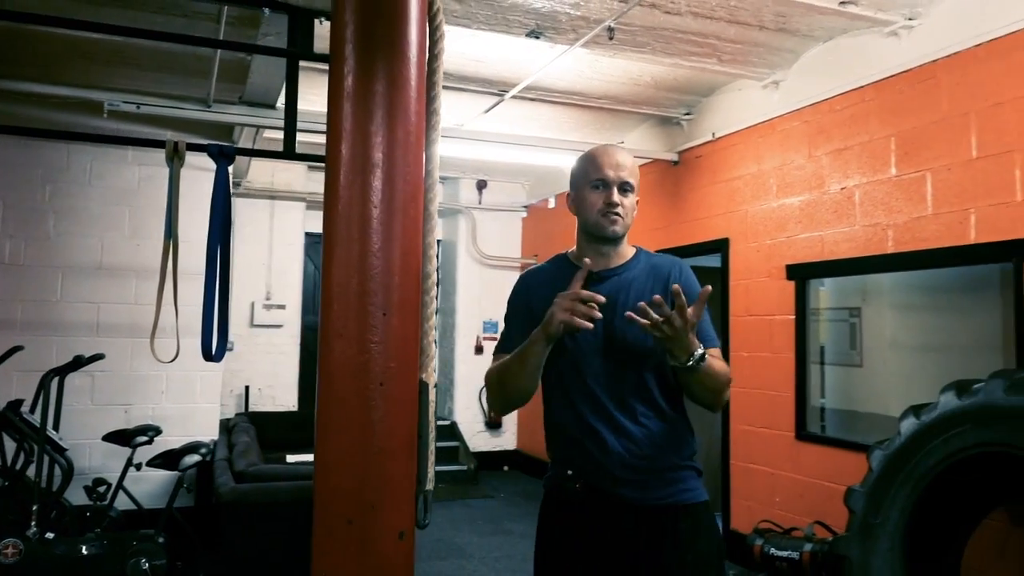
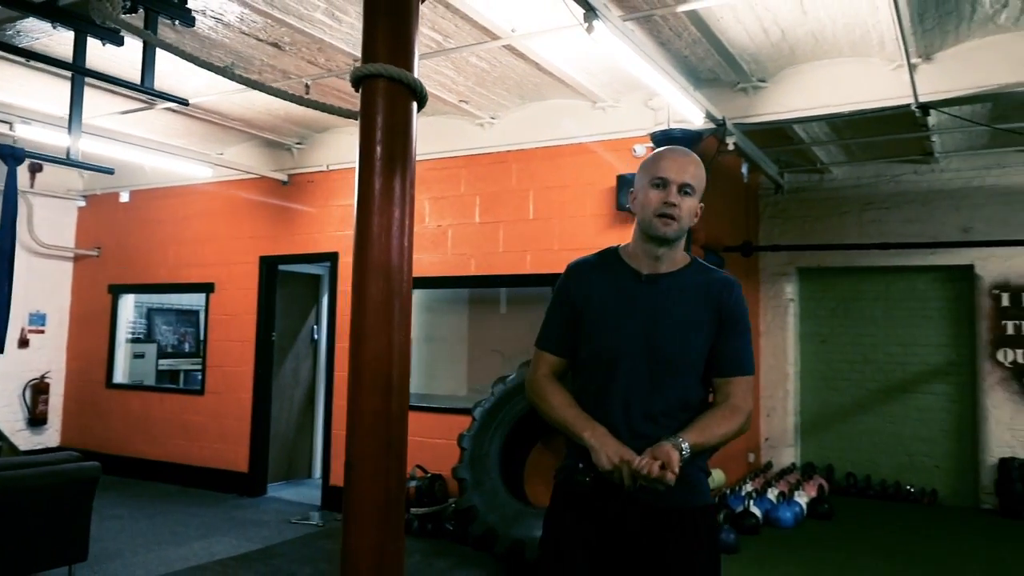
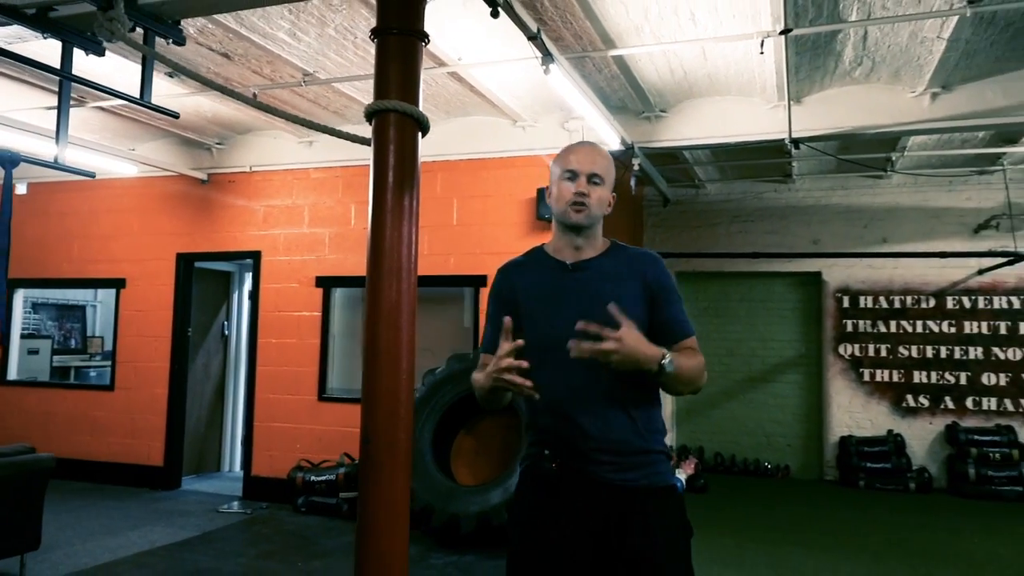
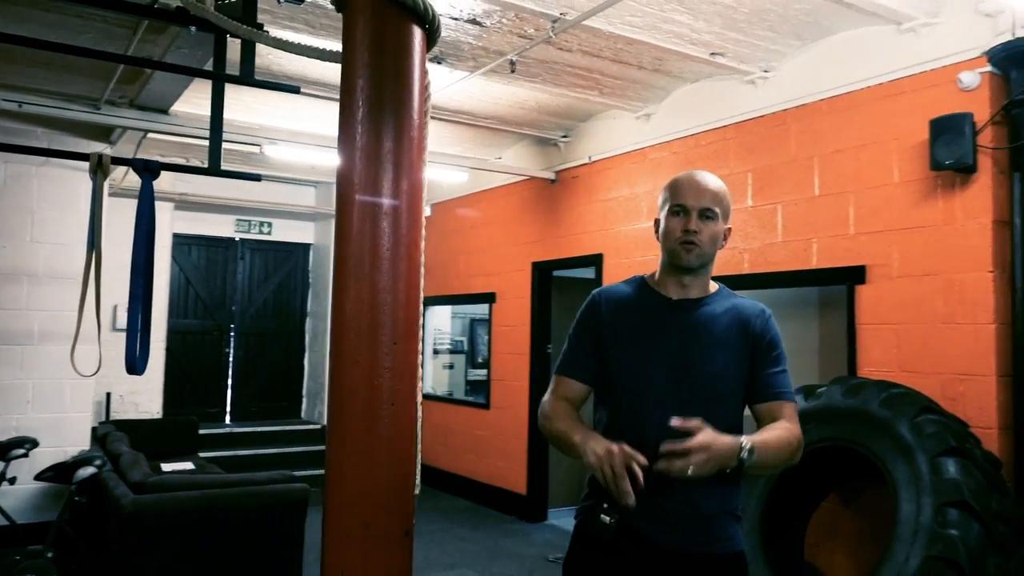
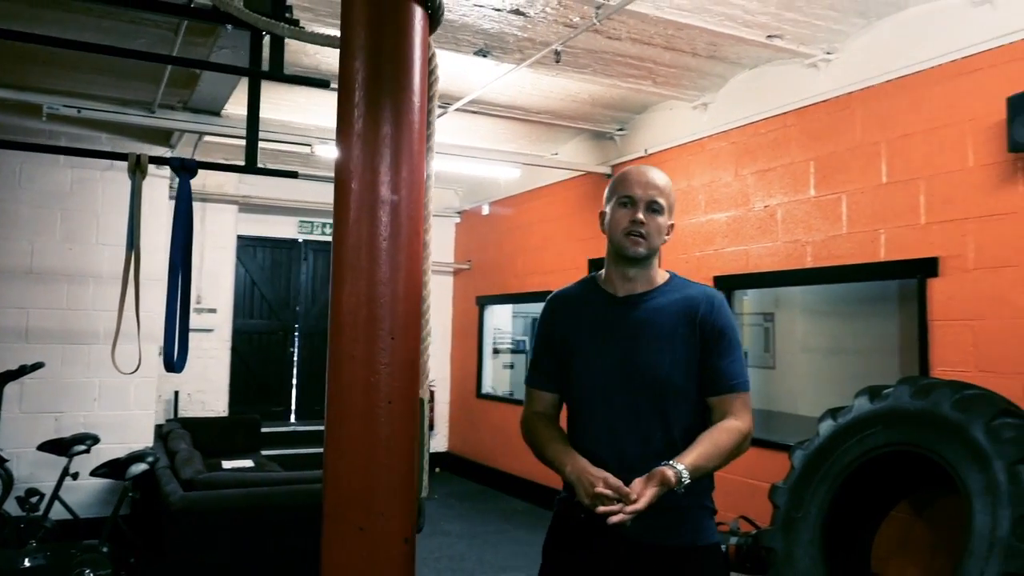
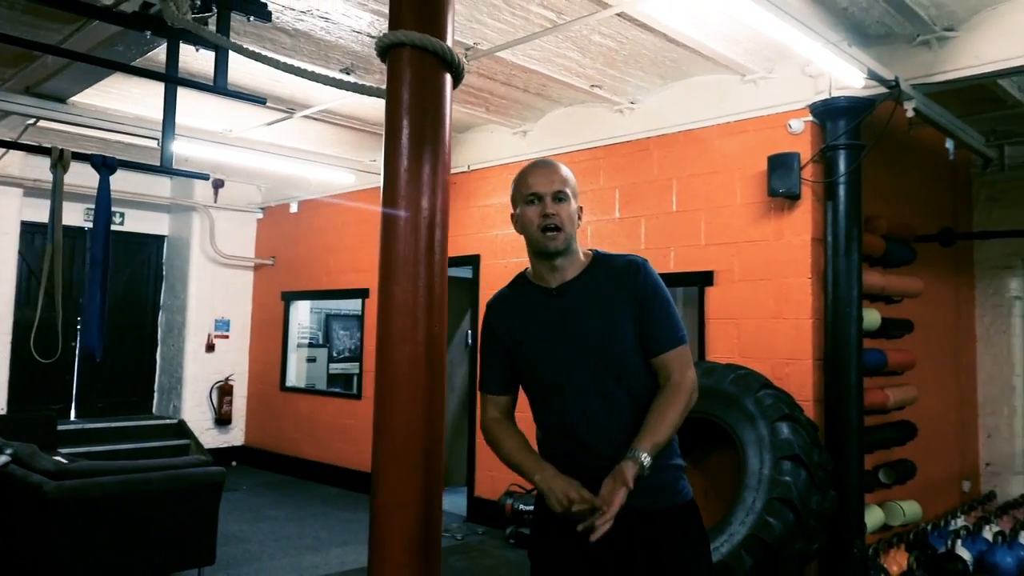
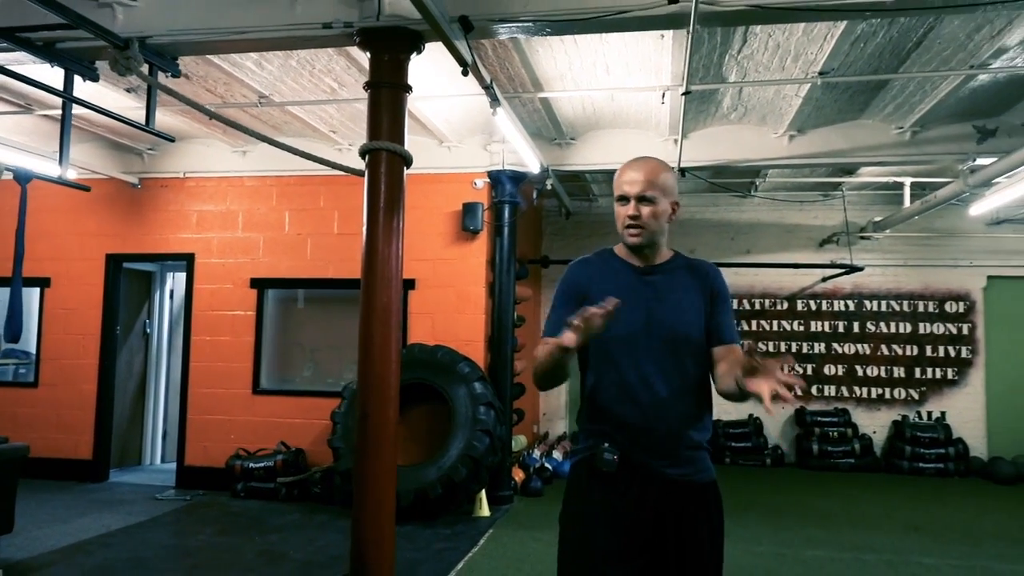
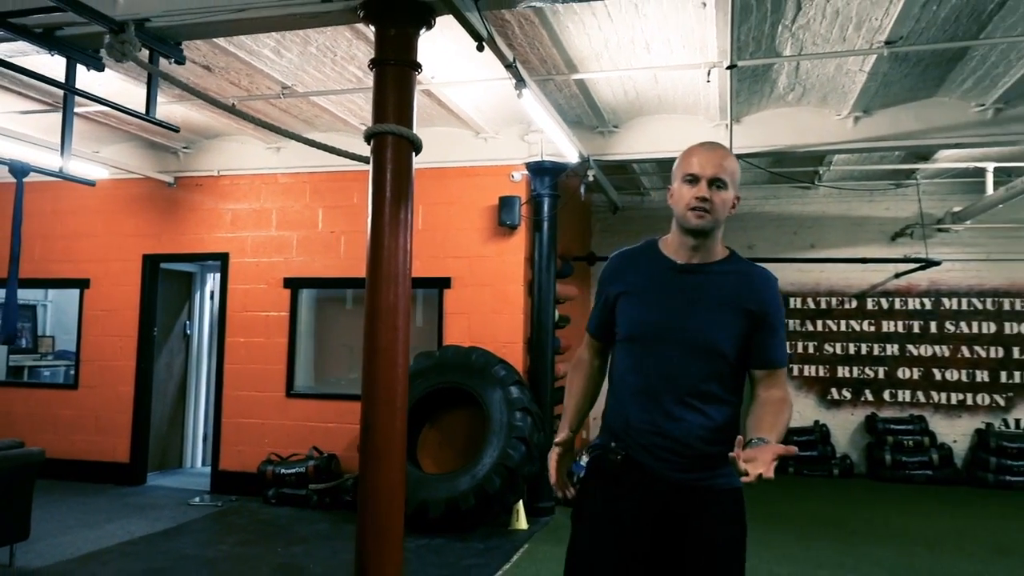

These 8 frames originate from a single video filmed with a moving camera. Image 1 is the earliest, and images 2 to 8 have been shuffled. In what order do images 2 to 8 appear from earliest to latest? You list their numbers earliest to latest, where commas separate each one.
5, 4, 6, 2, 3, 8, 7
